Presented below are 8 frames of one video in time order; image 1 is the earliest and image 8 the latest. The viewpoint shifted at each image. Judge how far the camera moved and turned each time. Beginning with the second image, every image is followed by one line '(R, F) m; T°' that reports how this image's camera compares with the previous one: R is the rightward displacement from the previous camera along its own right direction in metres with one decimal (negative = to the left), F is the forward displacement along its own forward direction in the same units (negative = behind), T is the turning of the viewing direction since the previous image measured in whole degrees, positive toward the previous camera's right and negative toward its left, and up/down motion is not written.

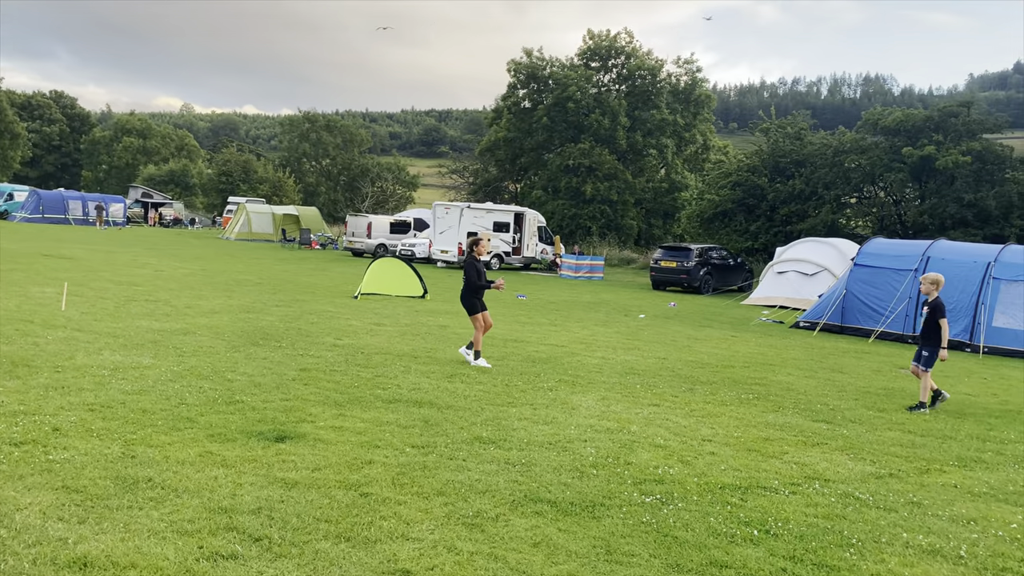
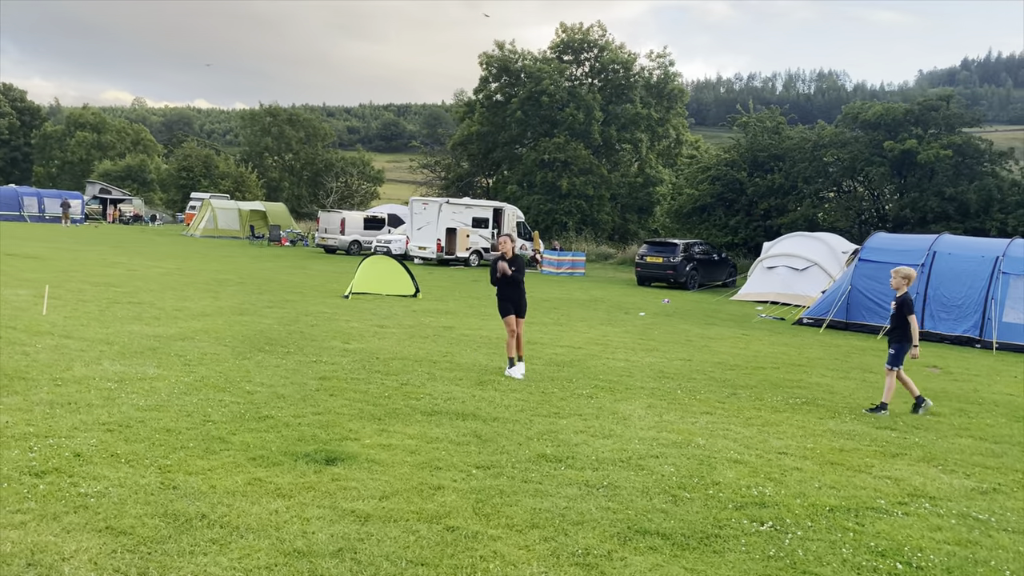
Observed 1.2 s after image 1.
(-0.7, +0.6) m; +3°
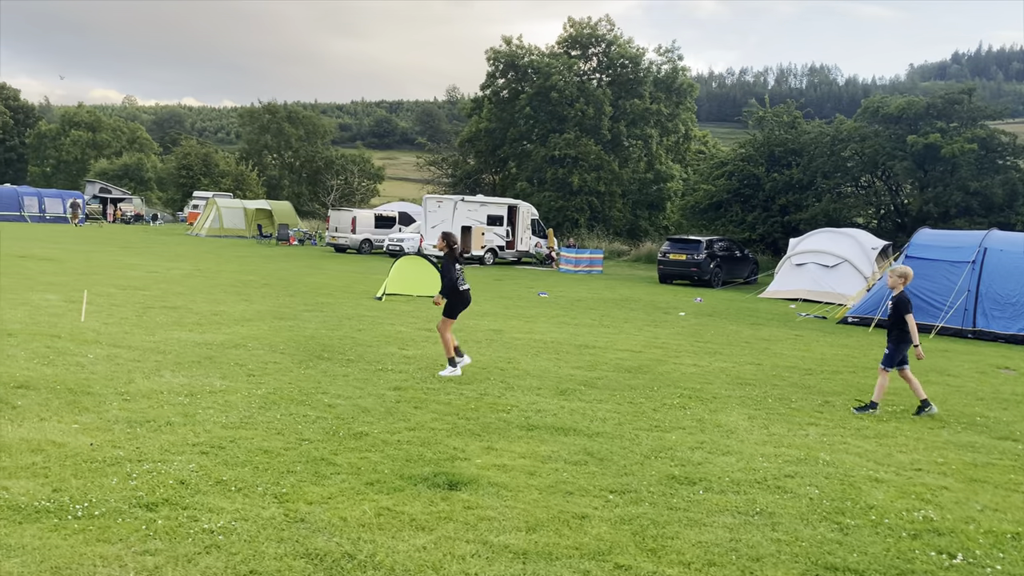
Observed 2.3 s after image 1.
(-0.8, +0.4) m; 0°
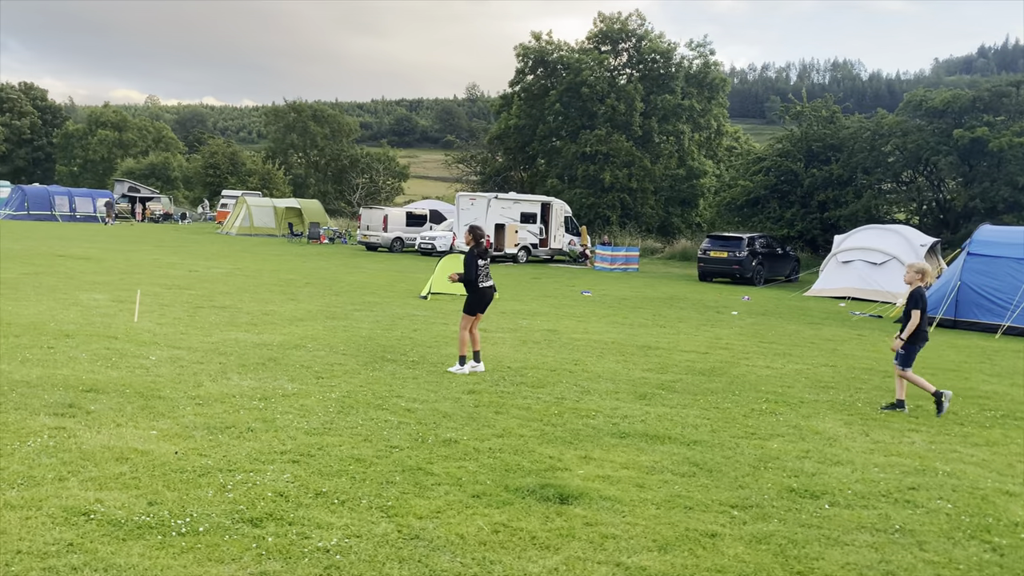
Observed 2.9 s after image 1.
(-0.5, +0.3) m; -1°
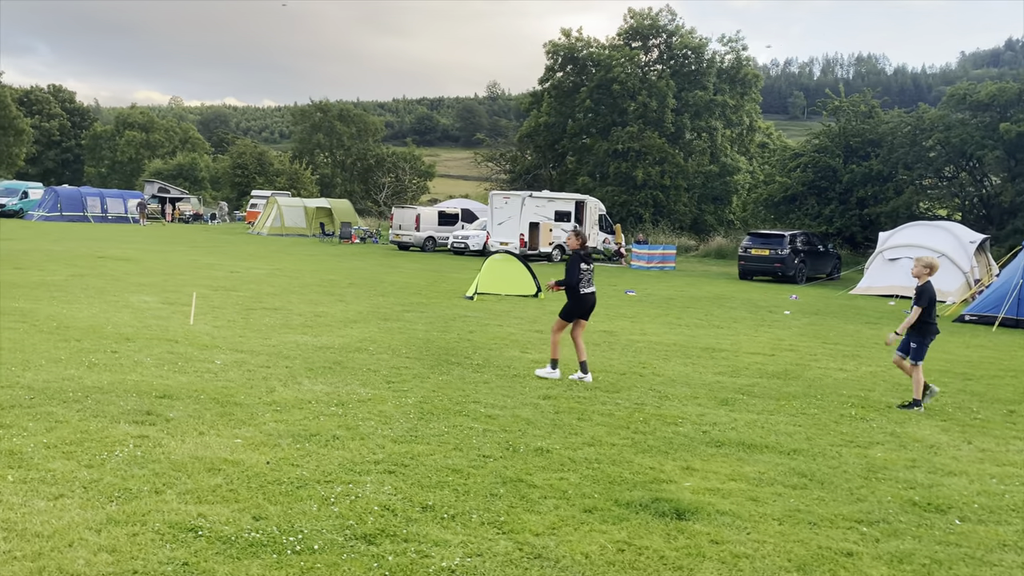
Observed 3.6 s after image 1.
(-0.5, +0.2) m; -1°
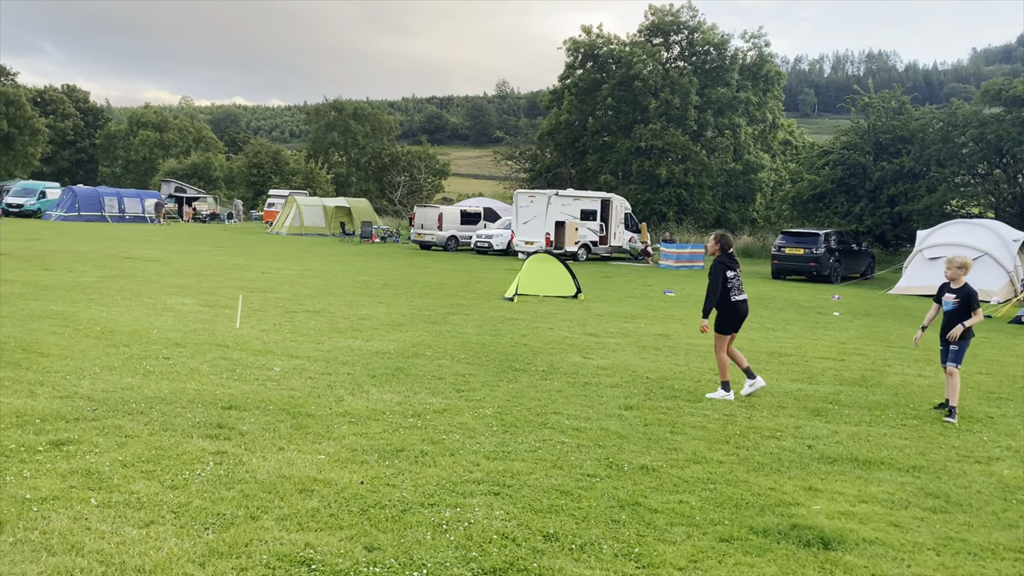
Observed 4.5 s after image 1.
(-0.6, +0.4) m; -1°
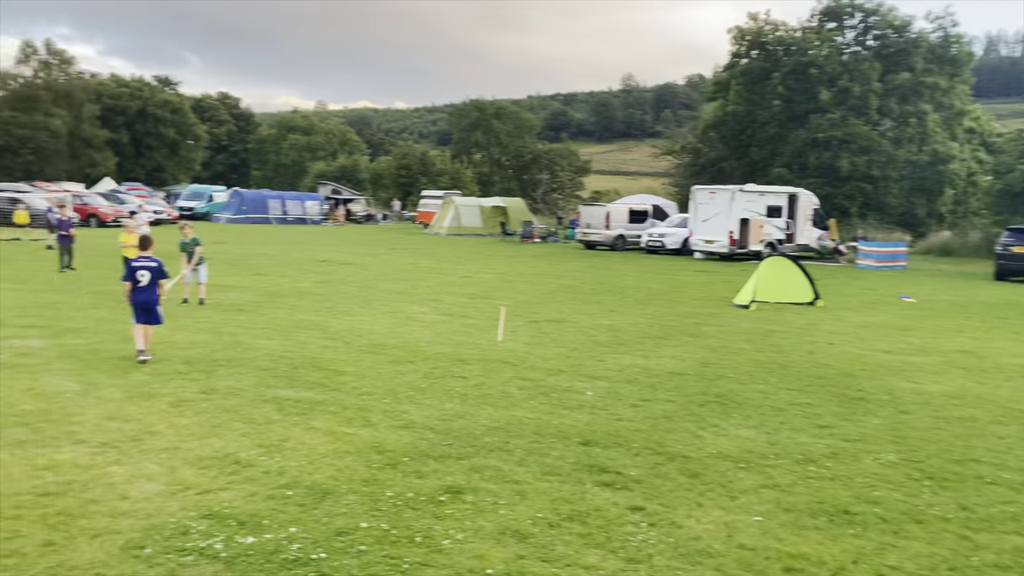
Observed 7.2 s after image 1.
(-1.8, +0.8) m; -8°
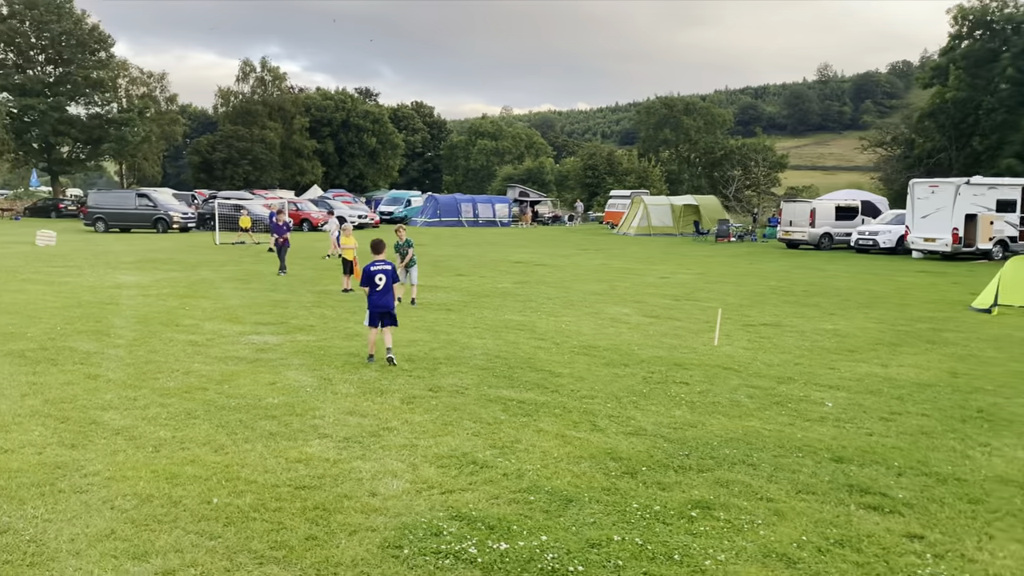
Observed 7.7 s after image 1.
(-0.4, +0.2) m; -12°
